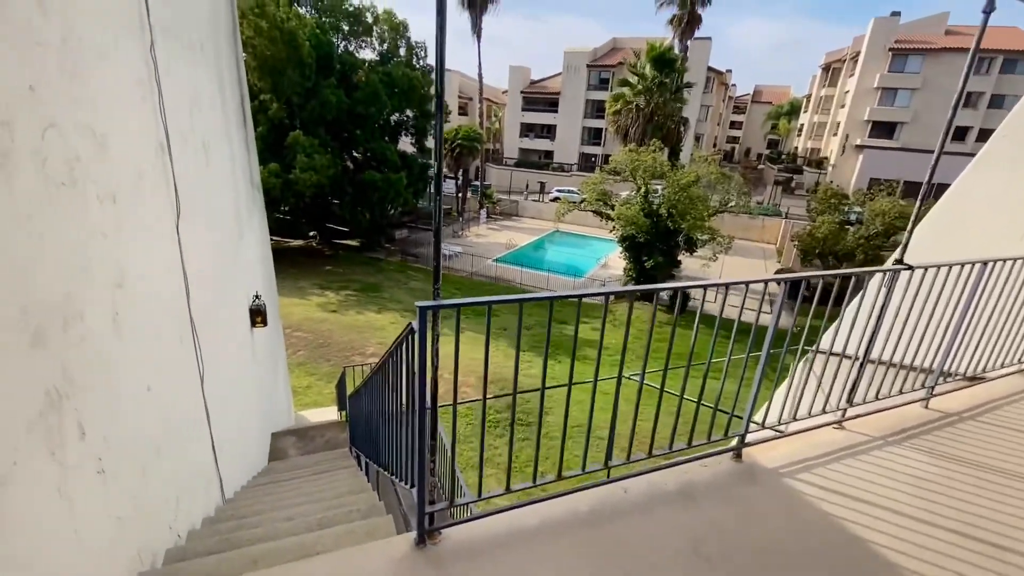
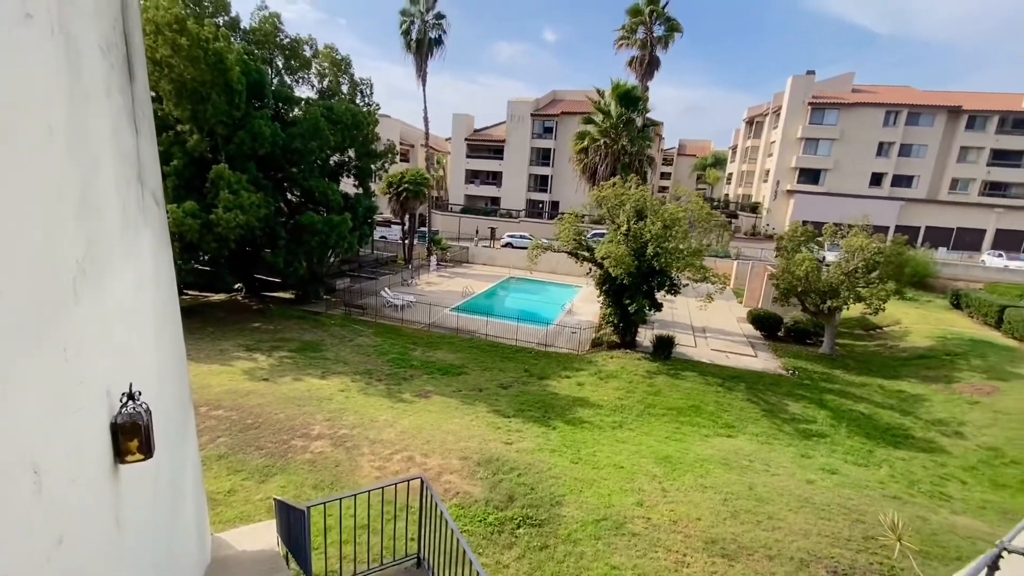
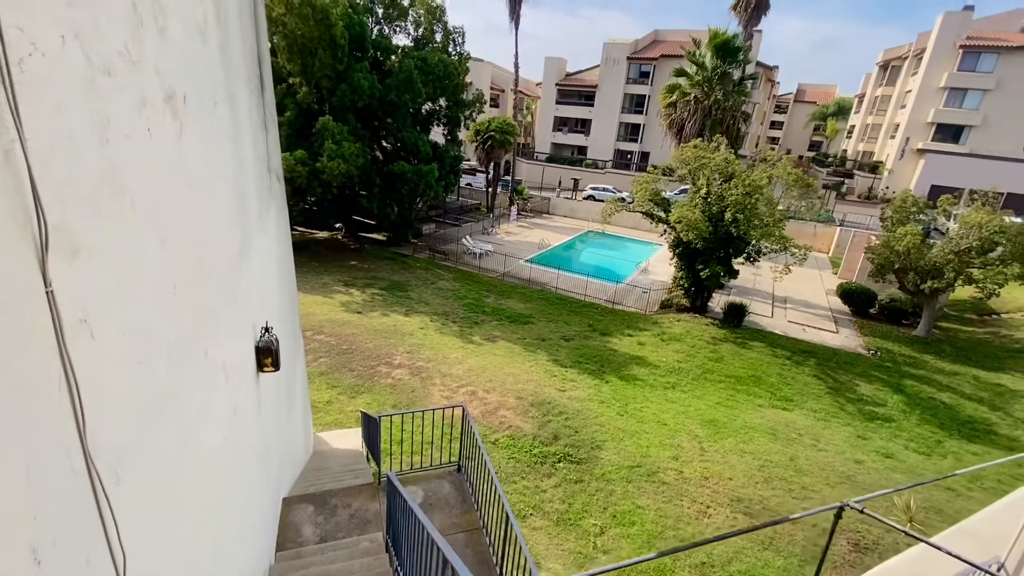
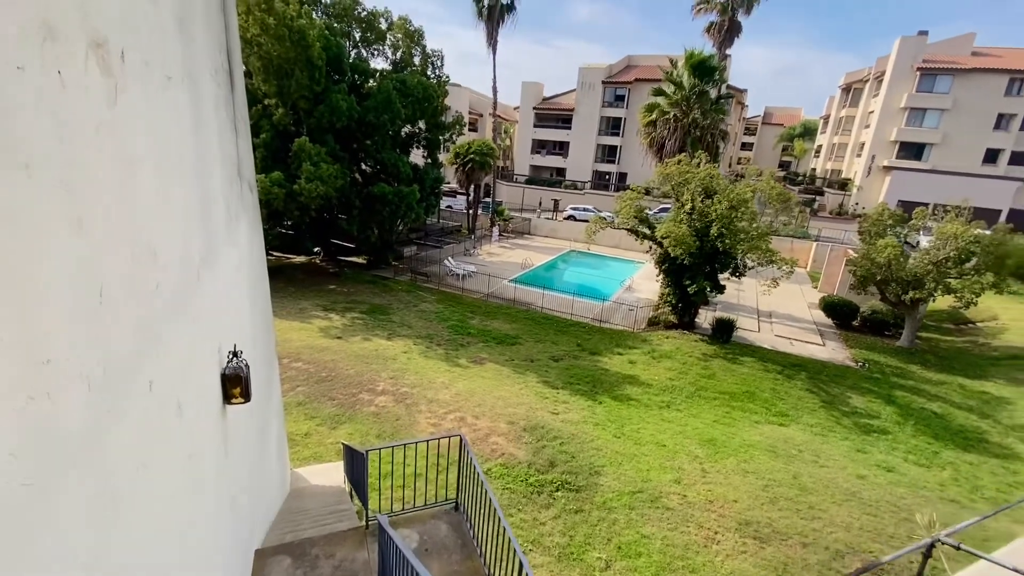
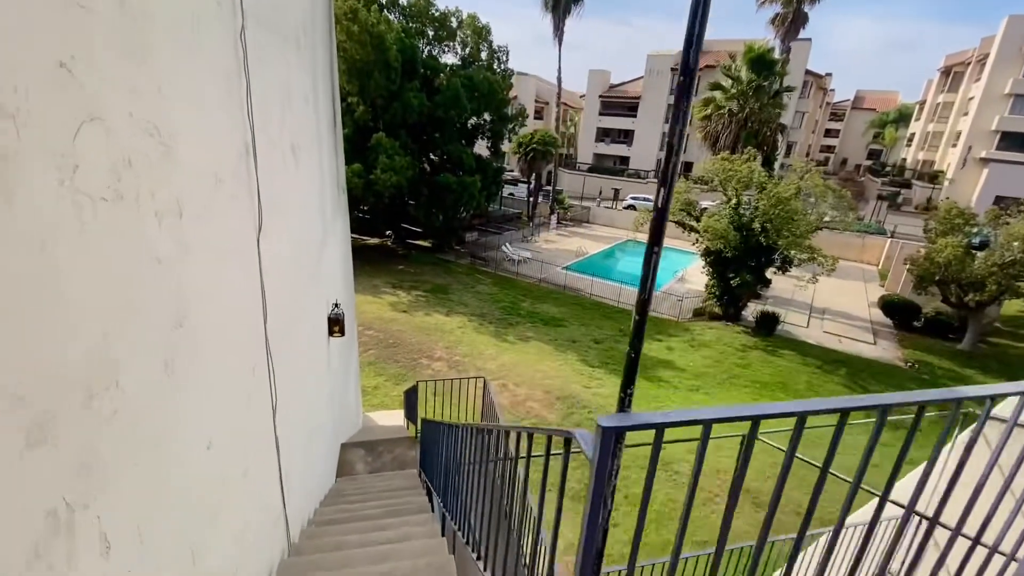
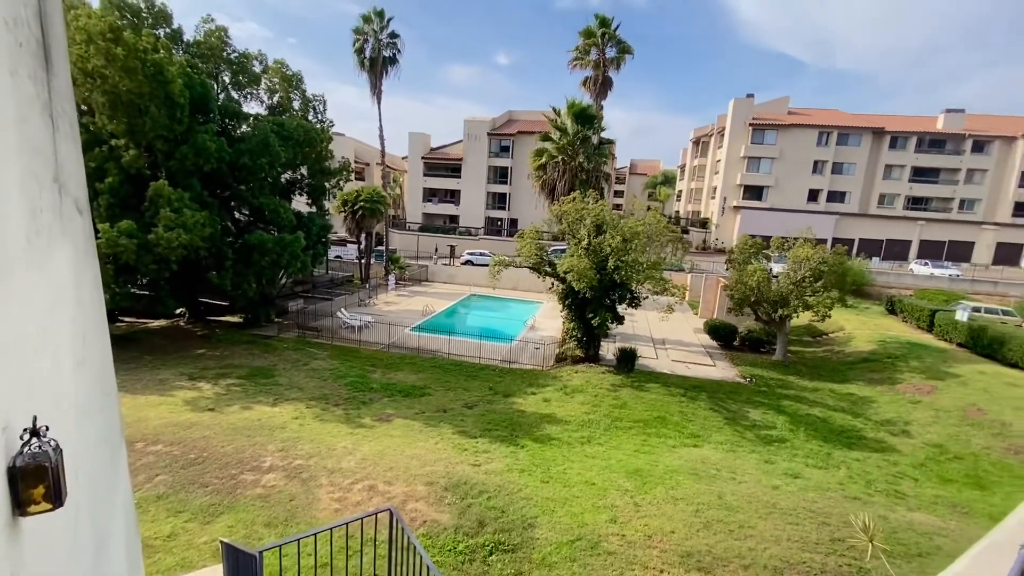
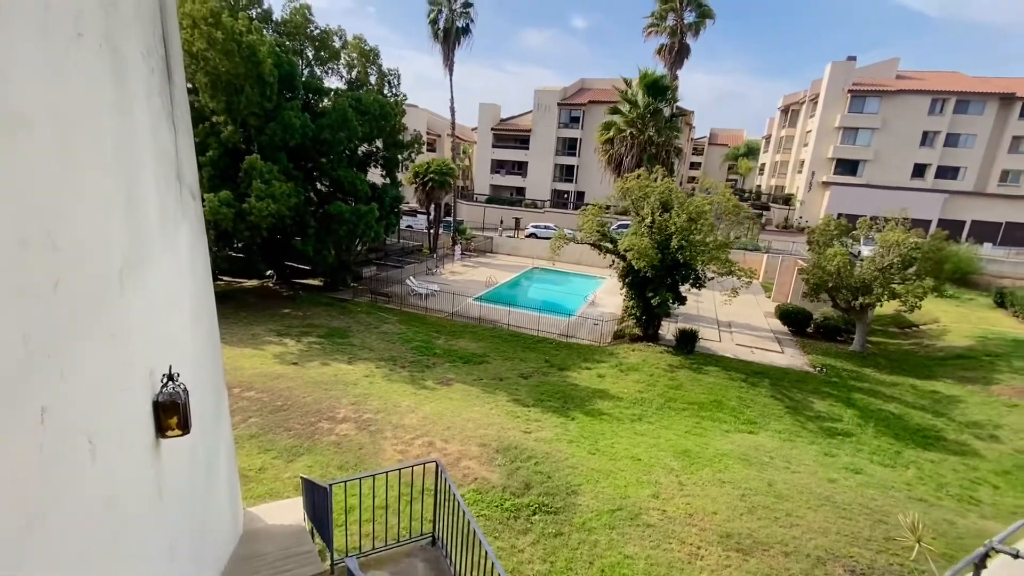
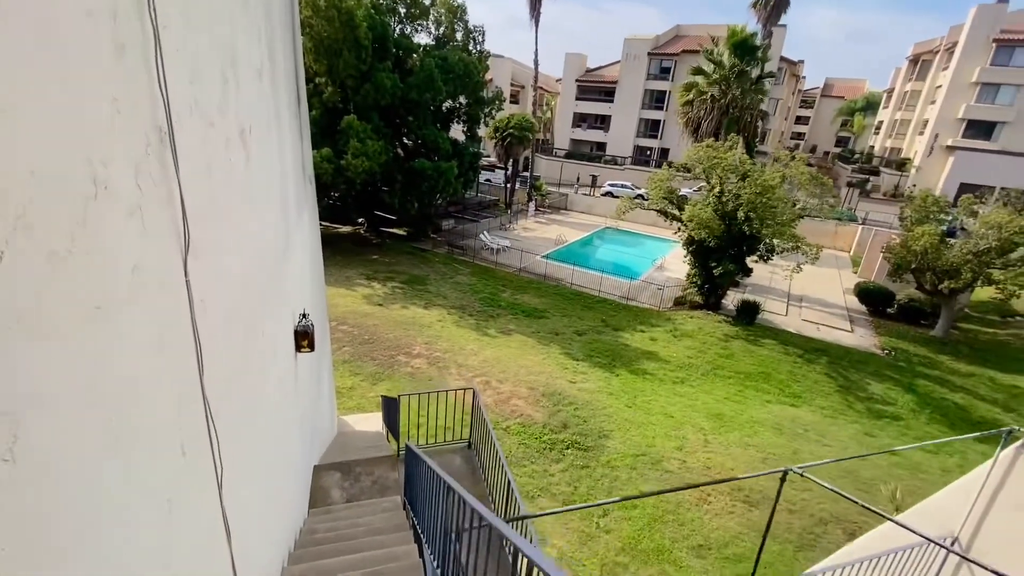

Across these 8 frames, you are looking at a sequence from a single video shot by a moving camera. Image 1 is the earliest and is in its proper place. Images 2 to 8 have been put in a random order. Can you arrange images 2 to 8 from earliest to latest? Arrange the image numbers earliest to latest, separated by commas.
5, 8, 3, 4, 7, 2, 6
